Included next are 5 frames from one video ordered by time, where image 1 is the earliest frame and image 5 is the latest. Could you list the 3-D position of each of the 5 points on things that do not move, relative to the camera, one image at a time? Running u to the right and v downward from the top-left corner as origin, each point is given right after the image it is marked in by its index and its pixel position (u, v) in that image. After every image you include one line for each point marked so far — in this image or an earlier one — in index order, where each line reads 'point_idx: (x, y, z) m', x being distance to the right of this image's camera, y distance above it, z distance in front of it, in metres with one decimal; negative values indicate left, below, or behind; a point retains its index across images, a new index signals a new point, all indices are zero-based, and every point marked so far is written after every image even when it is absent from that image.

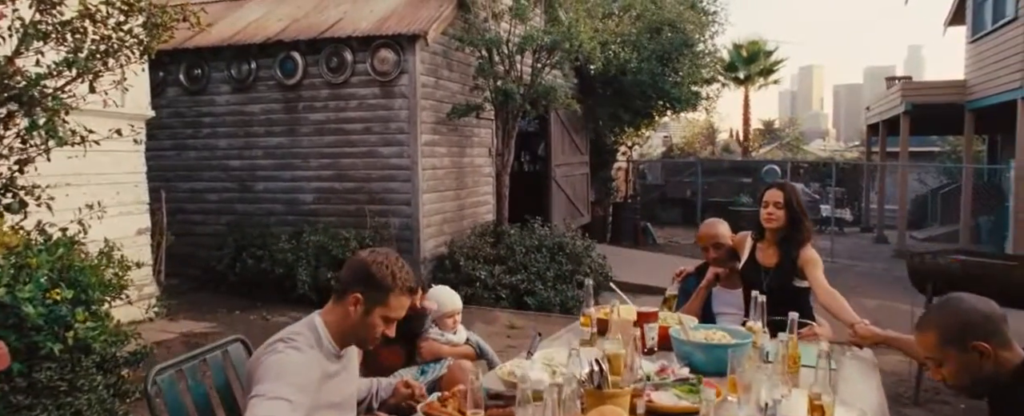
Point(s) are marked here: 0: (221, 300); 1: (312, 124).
0: (-3.2, -1.0, +7.7) m
1: (-2.3, +1.0, +8.2) m
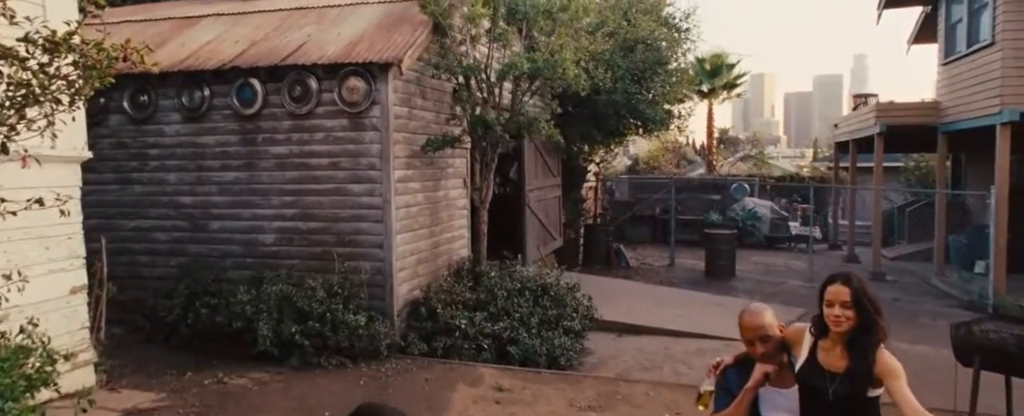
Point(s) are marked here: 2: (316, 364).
0: (-3.4, -1.5, +6.9) m
1: (-2.6, +0.5, +7.4) m
2: (-1.9, -1.5, +6.6) m
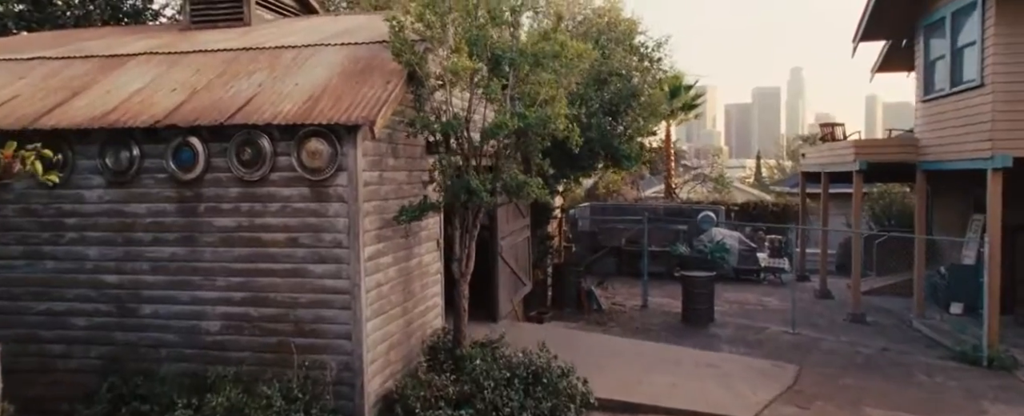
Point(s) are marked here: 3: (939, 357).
0: (-3.4, -2.2, +5.6) m
1: (-2.7, -0.2, +6.3) m
2: (-1.9, -2.2, +5.4) m
3: (+6.7, -2.4, +11.0) m
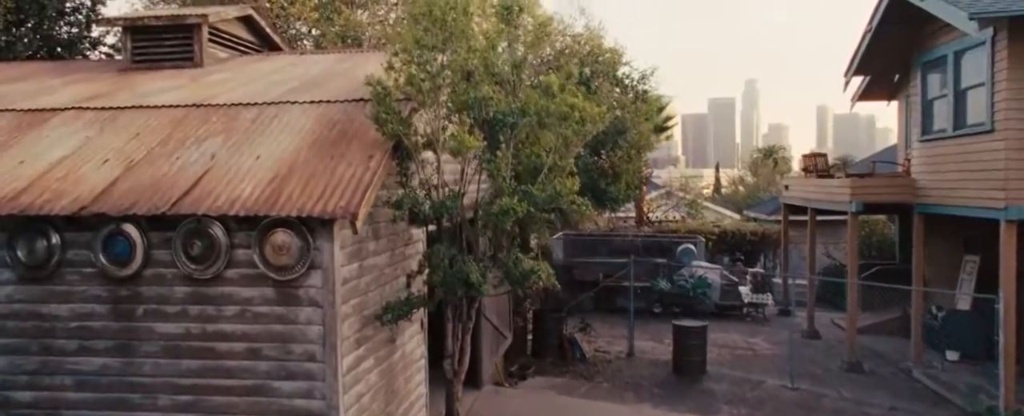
0: (-3.3, -3.0, +4.4) m
1: (-2.6, -1.0, +5.1) m
2: (-1.8, -3.0, +4.3) m
3: (+6.5, -3.1, +10.3) m
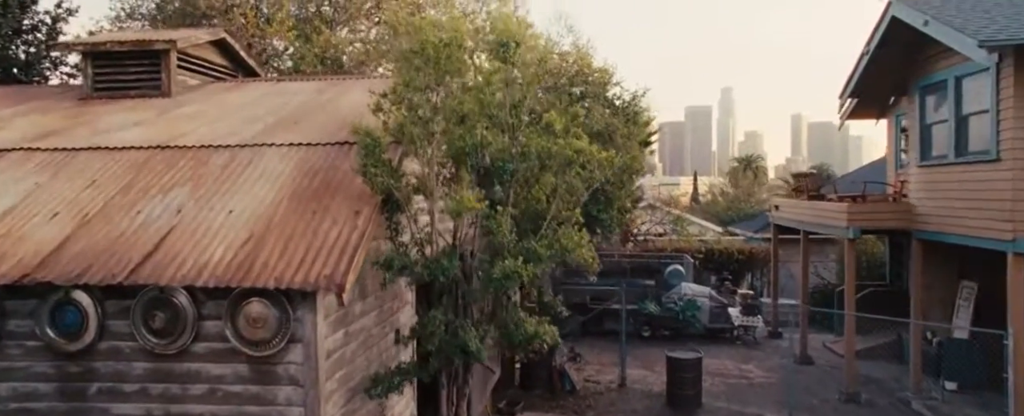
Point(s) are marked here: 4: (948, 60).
0: (-3.2, -3.4, +3.7) m
1: (-2.6, -1.4, +4.5) m
2: (-1.7, -3.4, +3.7) m
3: (+6.4, -3.6, +10.0) m
4: (+7.0, +2.4, +11.1) m
